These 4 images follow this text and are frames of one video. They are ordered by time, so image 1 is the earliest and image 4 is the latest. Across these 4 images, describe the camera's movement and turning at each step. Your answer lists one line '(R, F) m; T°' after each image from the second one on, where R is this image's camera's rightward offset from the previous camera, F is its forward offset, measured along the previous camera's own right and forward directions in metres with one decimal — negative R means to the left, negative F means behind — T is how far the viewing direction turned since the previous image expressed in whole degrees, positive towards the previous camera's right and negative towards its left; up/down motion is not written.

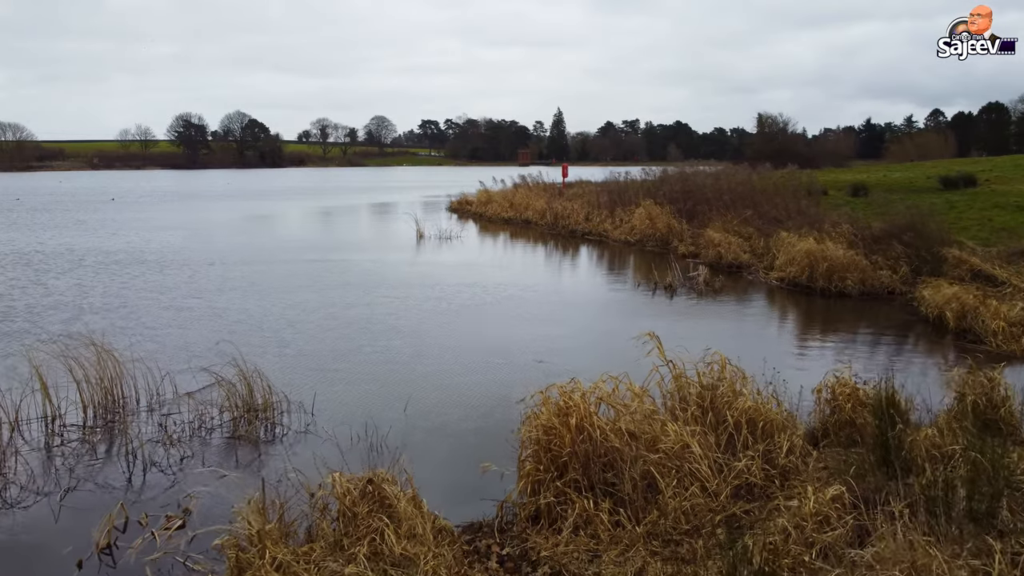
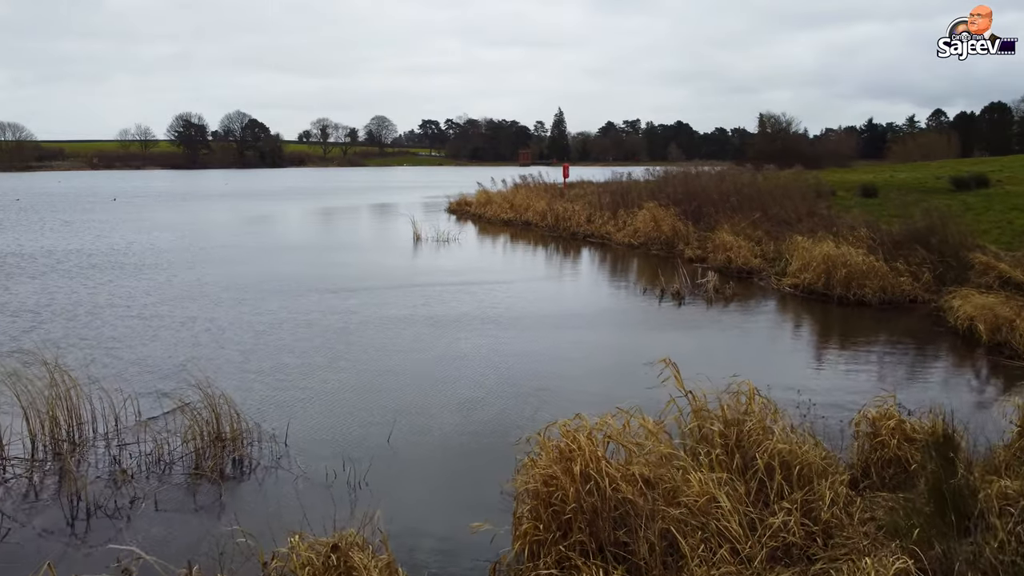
(0.0, +0.8) m; 0°
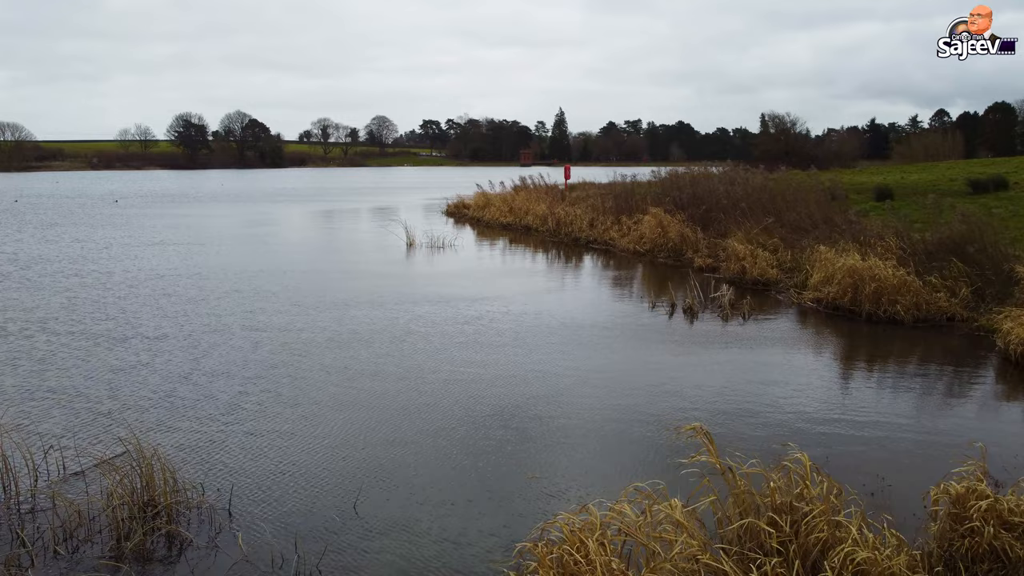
(+0.1, +1.2) m; 0°
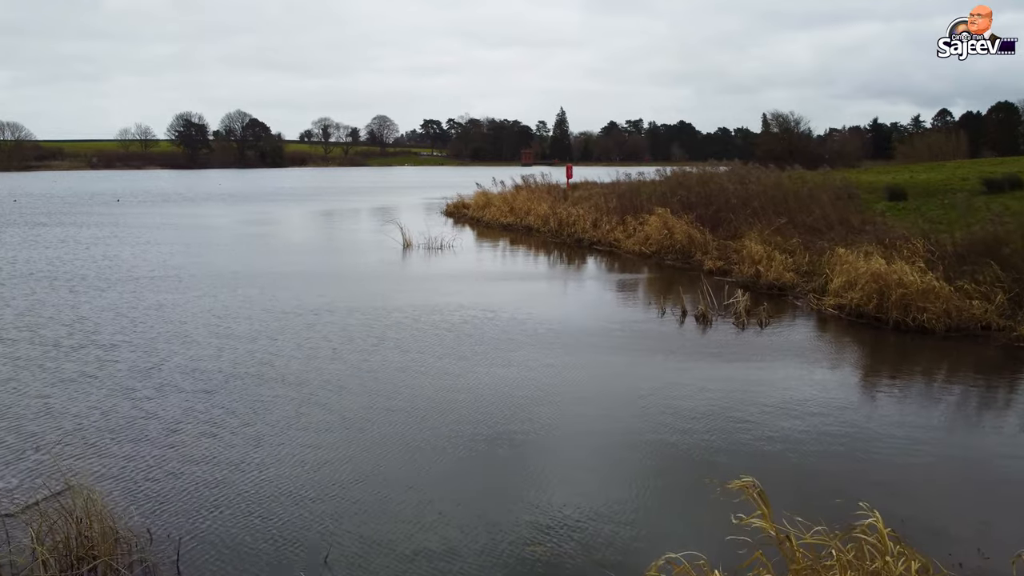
(0.0, +0.9) m; 0°
